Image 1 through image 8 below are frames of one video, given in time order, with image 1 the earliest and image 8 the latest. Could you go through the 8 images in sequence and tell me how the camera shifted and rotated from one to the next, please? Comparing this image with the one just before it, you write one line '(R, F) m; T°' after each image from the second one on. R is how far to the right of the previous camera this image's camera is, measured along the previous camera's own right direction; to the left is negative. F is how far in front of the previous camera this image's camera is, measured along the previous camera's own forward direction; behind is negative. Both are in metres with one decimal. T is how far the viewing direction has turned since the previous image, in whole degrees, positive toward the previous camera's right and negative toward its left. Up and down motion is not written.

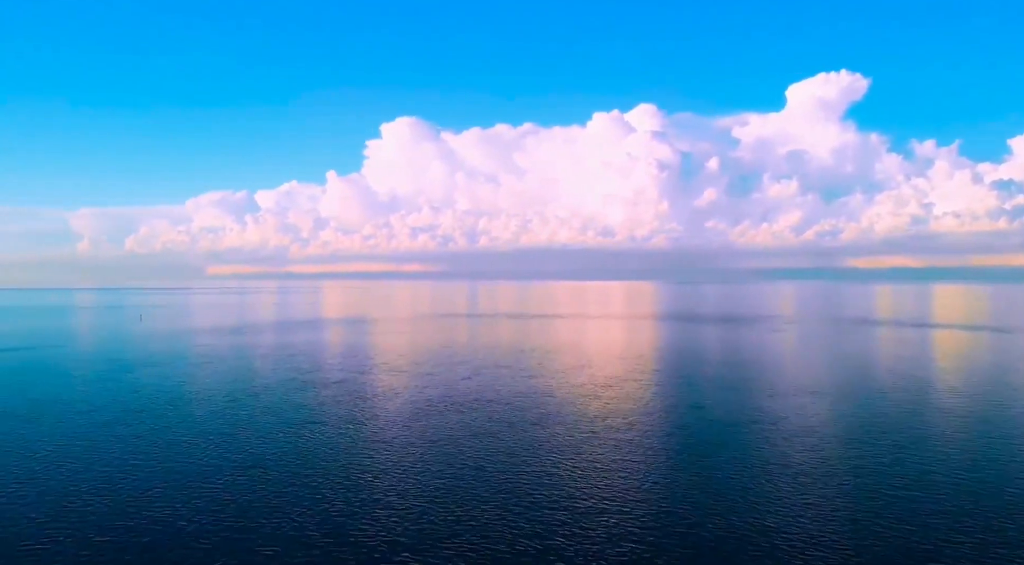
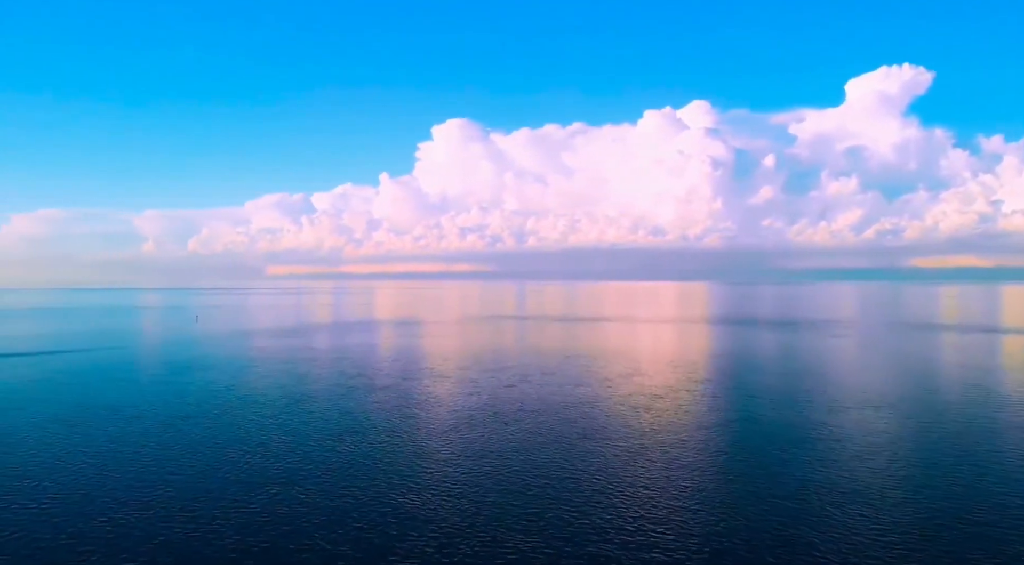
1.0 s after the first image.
(+1.4, -0.7) m; -4°
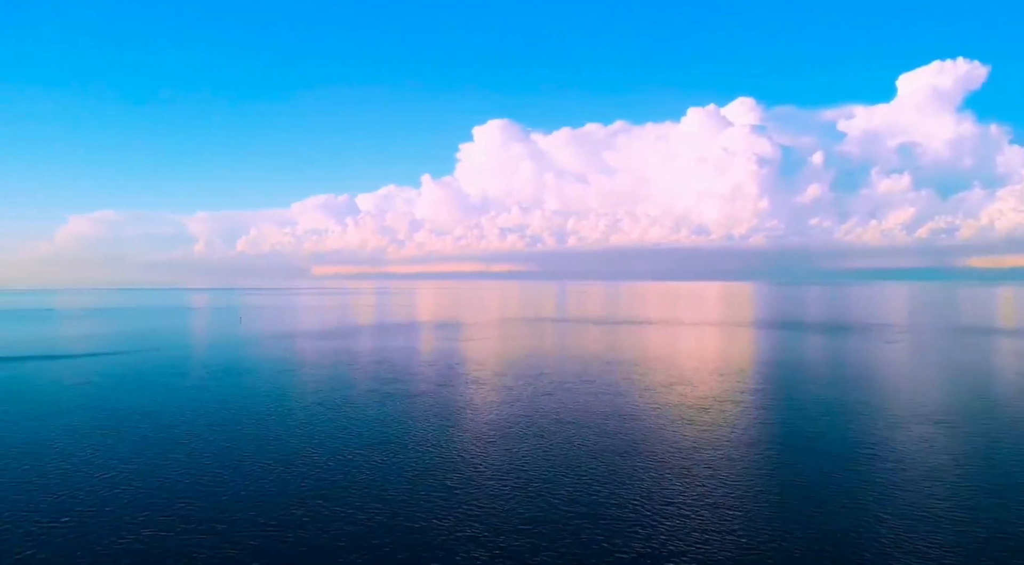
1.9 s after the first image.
(+0.5, +2.5) m; -3°
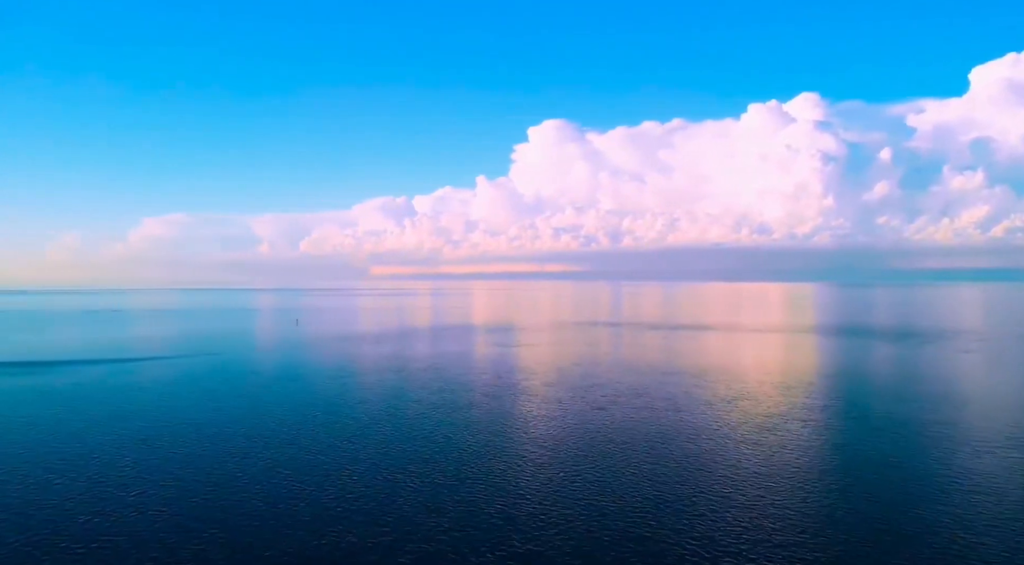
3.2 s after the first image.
(+0.9, +3.5) m; -4°
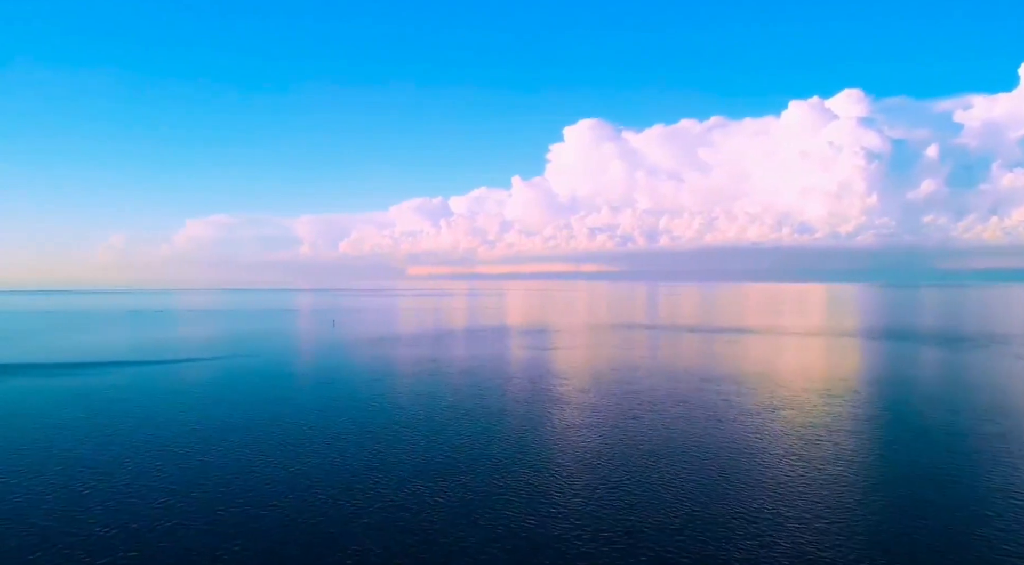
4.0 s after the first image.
(+0.3, +1.8) m; -3°
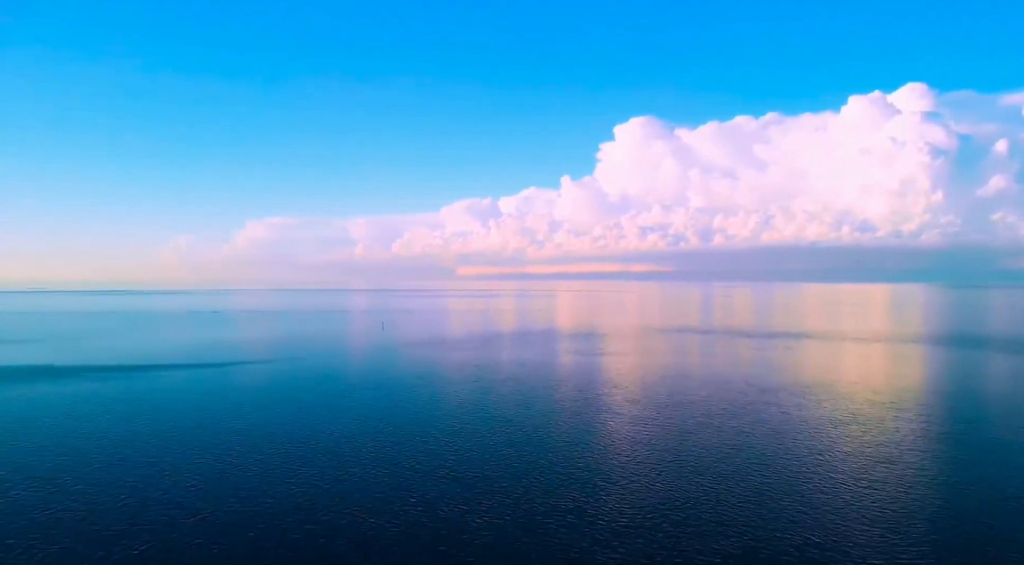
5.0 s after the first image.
(+0.6, +2.4) m; -4°
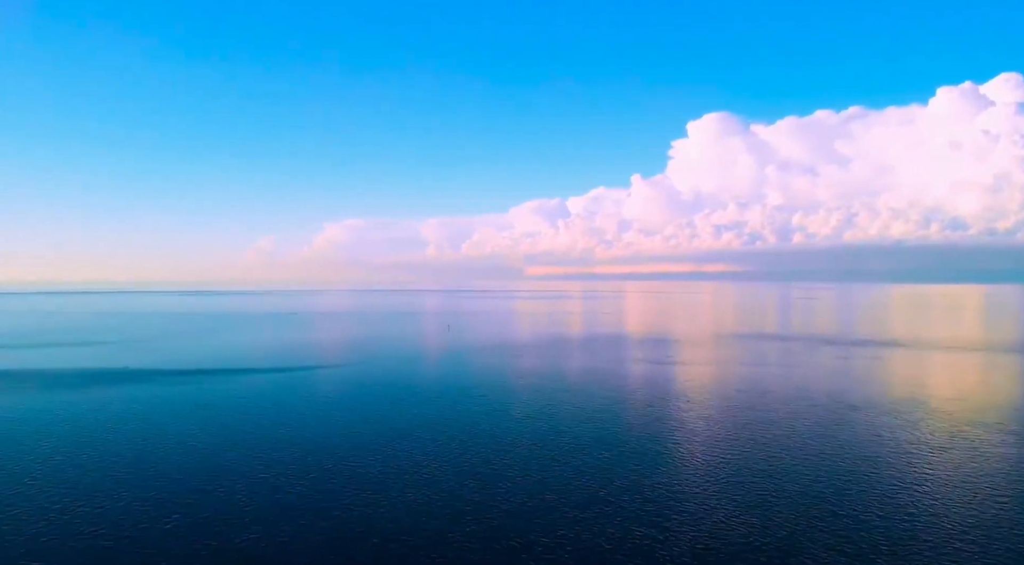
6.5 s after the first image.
(+0.7, +2.8) m; -5°
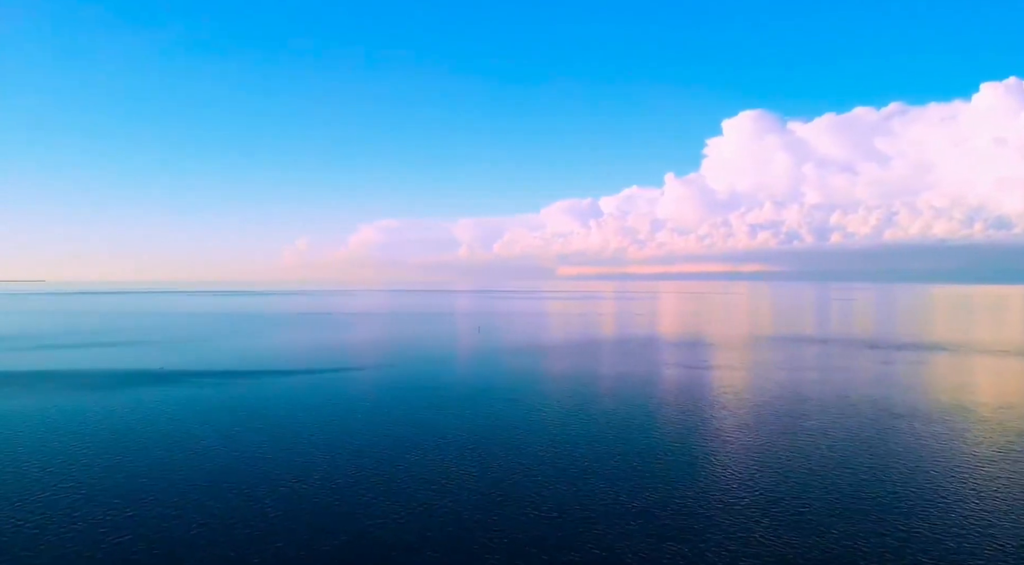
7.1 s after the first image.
(+0.3, +1.2) m; -3°
